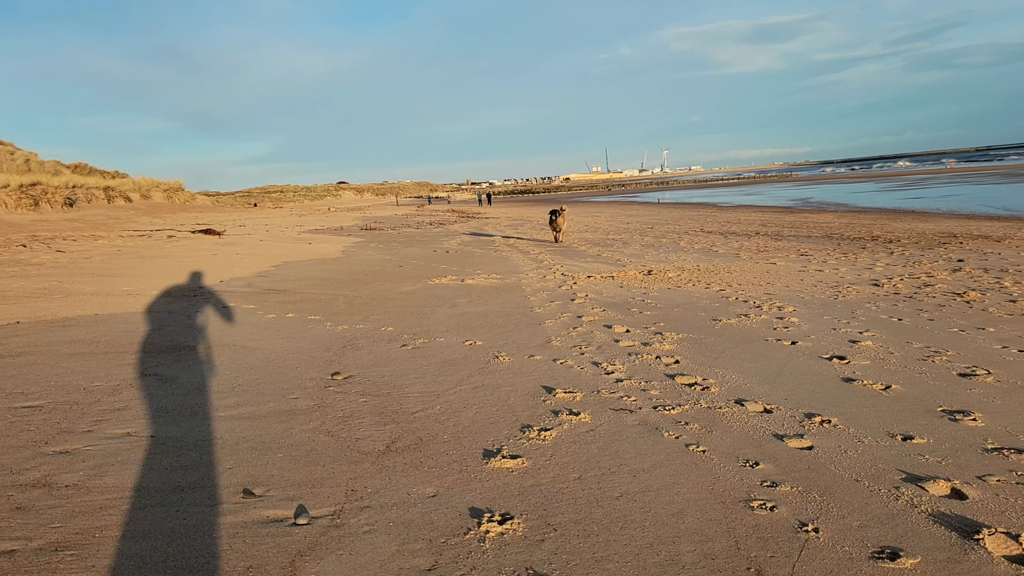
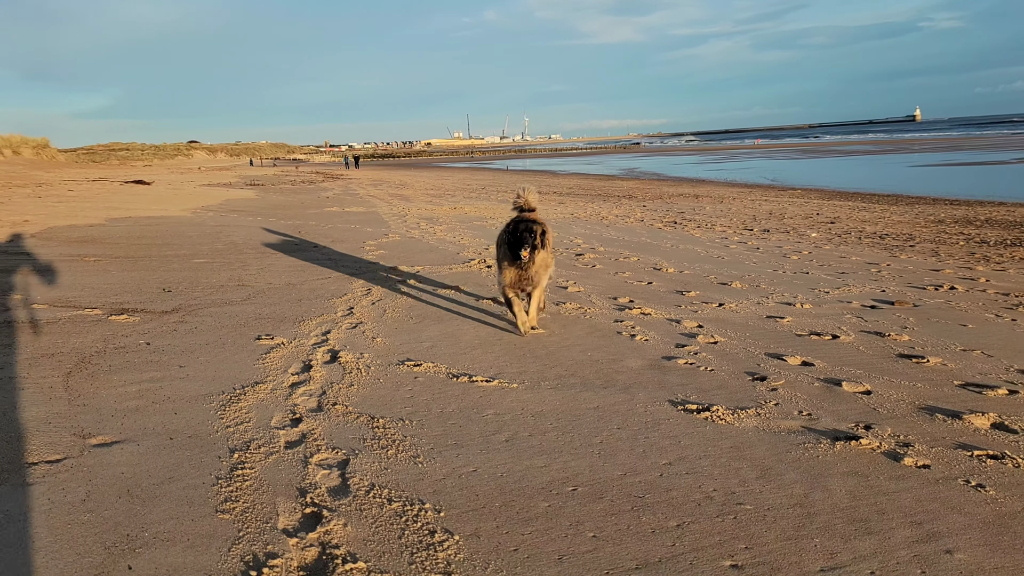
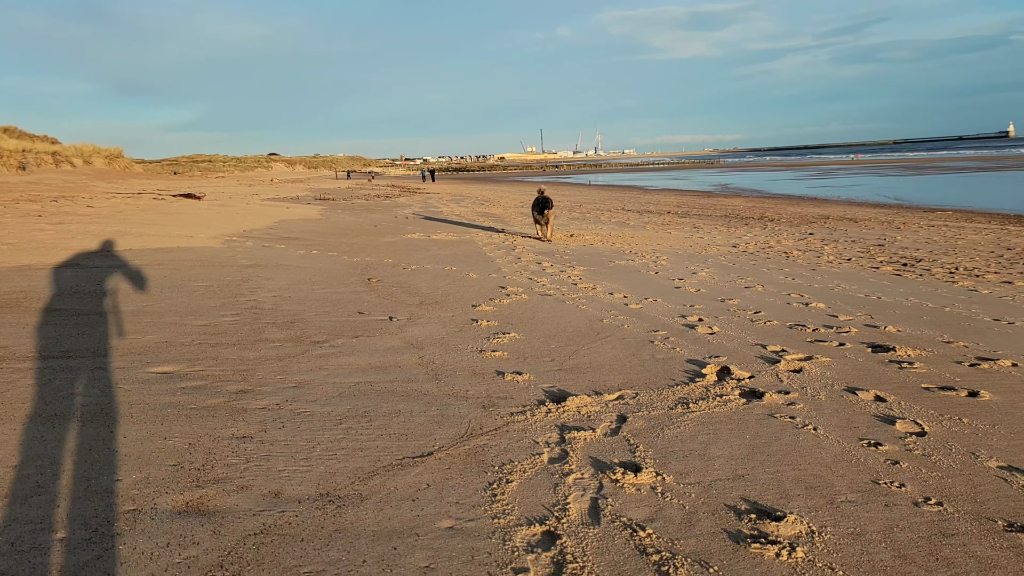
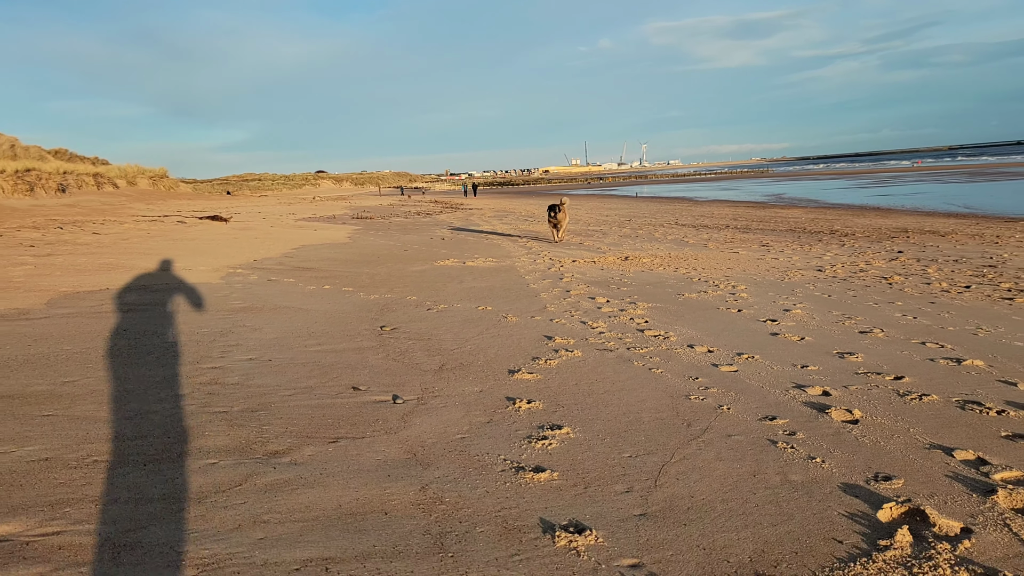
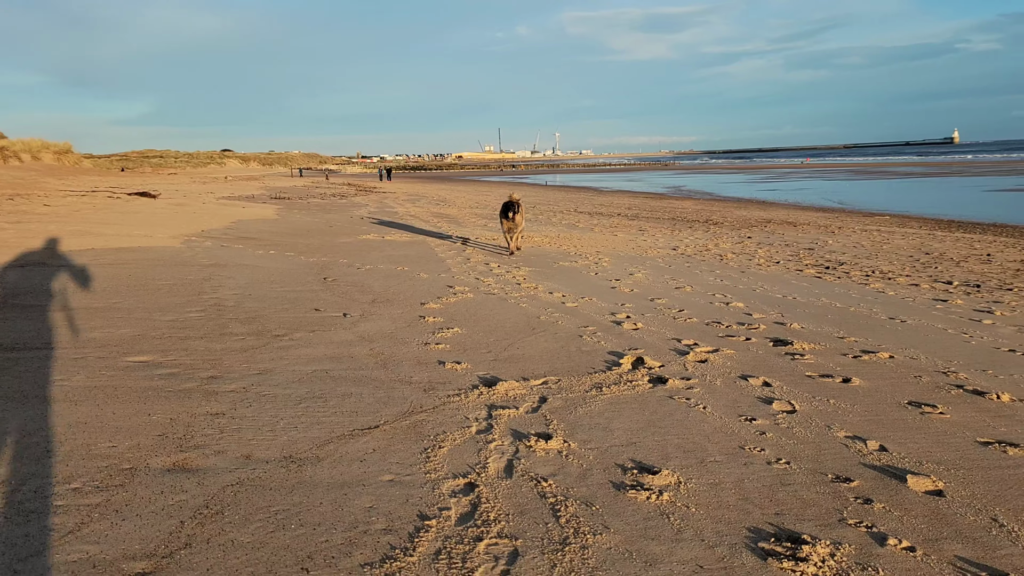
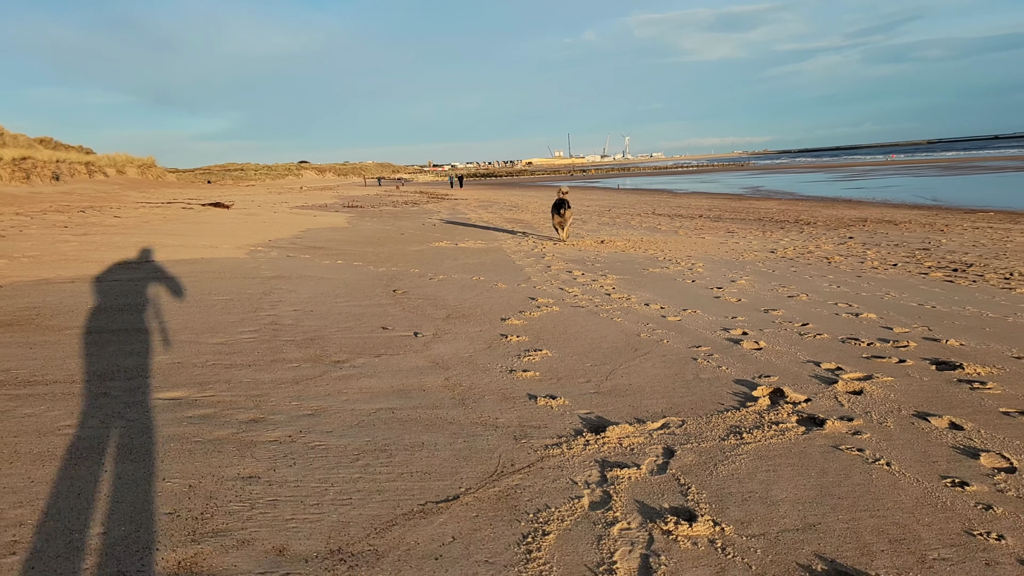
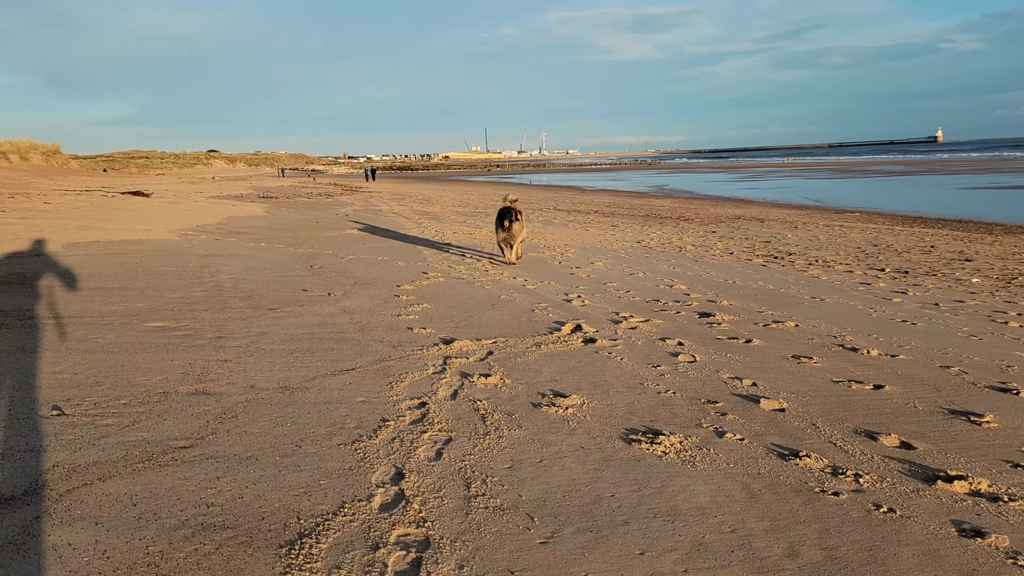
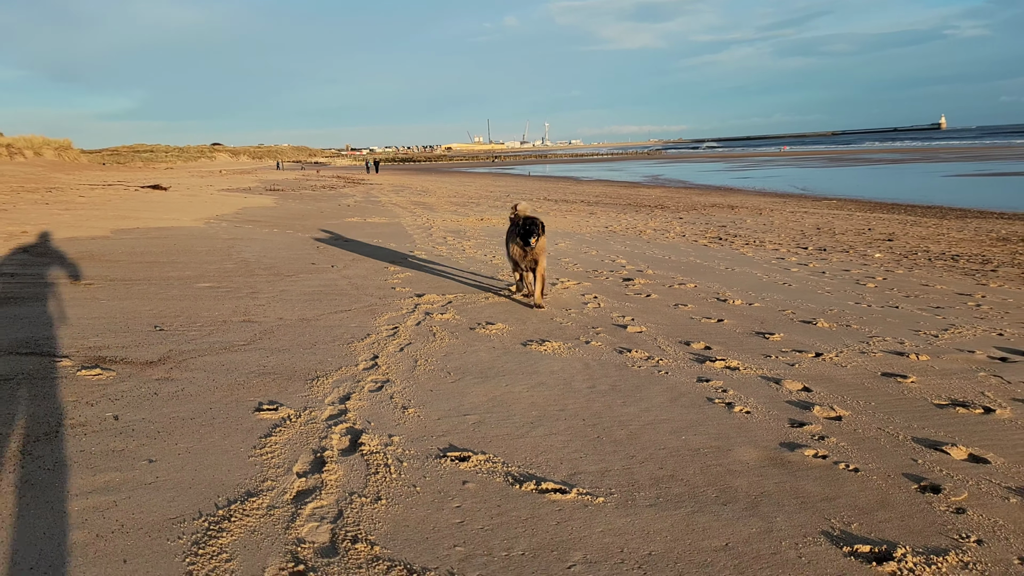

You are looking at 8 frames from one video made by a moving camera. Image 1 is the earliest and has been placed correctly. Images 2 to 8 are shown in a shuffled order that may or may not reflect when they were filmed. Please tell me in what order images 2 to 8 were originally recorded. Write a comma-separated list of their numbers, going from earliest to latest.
4, 6, 3, 5, 7, 8, 2
